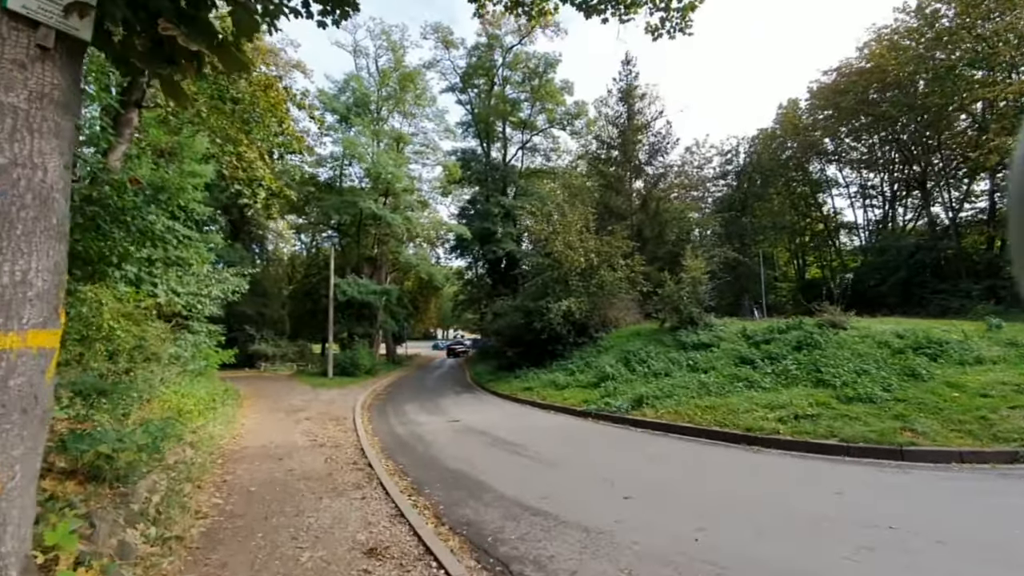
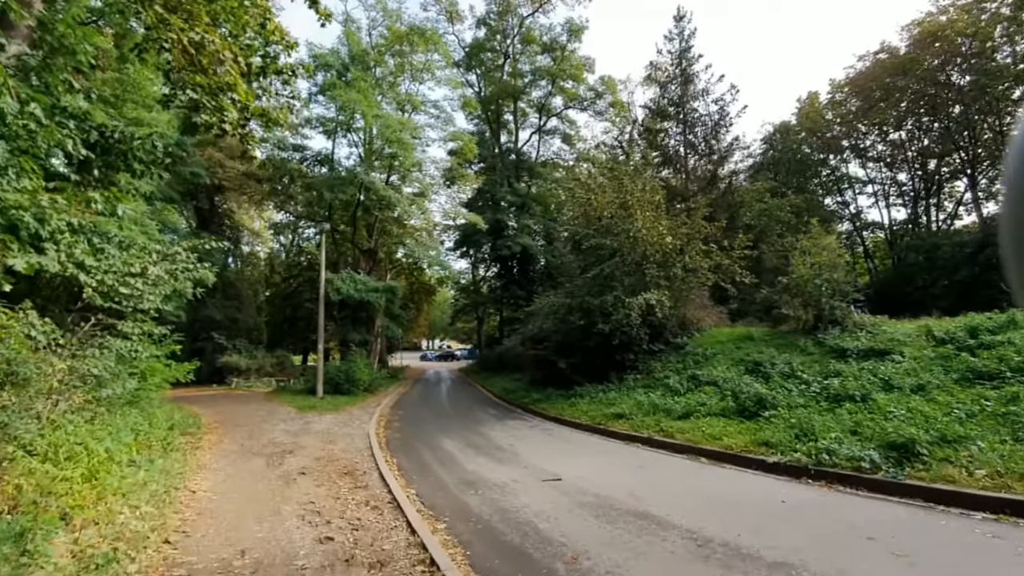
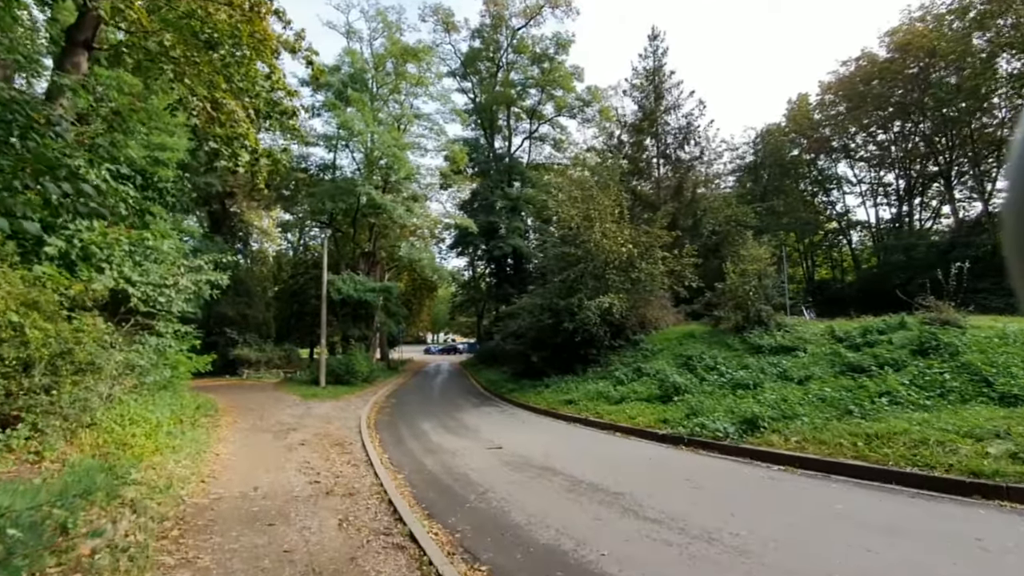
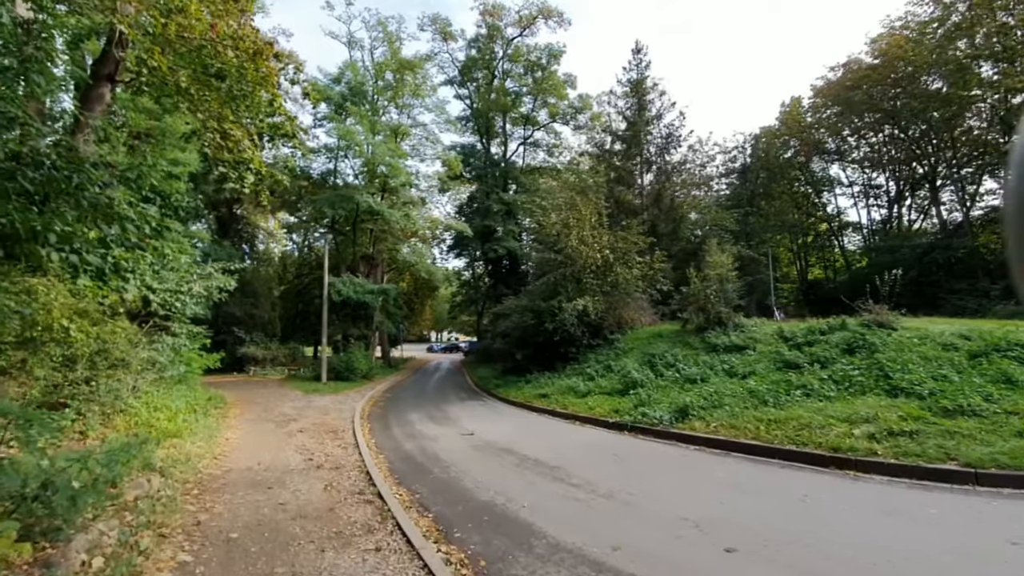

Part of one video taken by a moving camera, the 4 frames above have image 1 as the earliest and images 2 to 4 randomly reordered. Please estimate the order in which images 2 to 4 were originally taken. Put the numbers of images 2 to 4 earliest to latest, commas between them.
4, 3, 2
